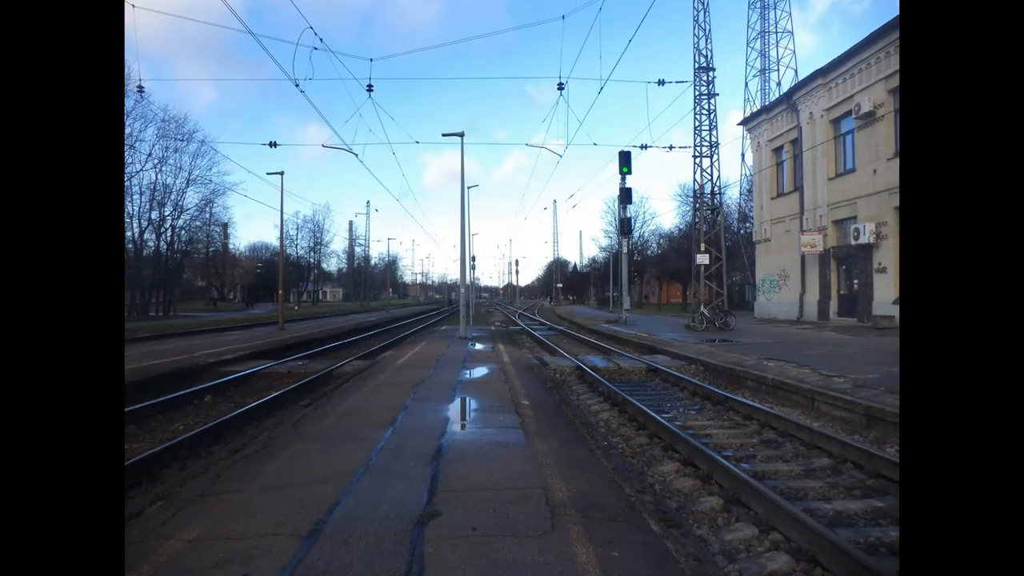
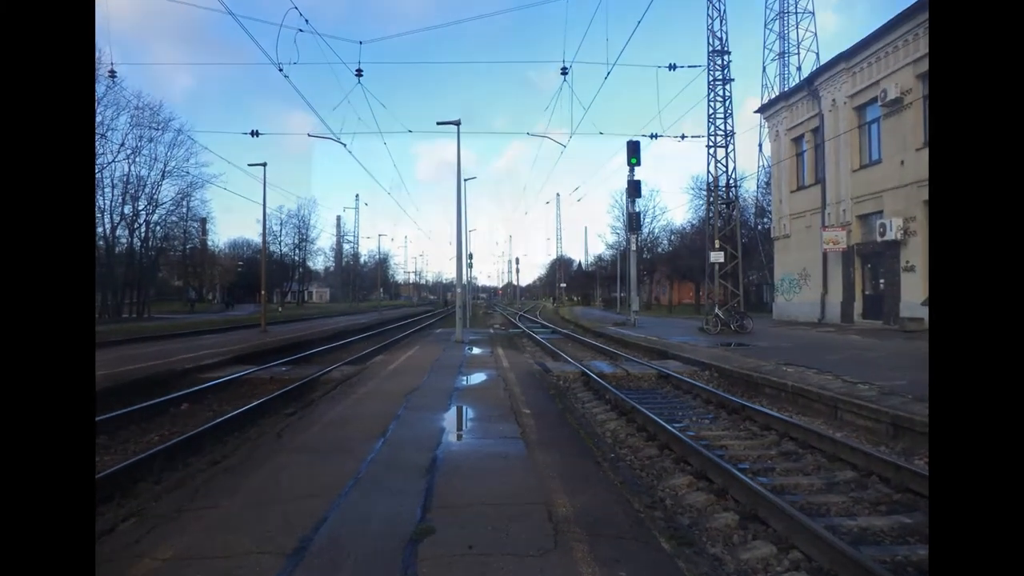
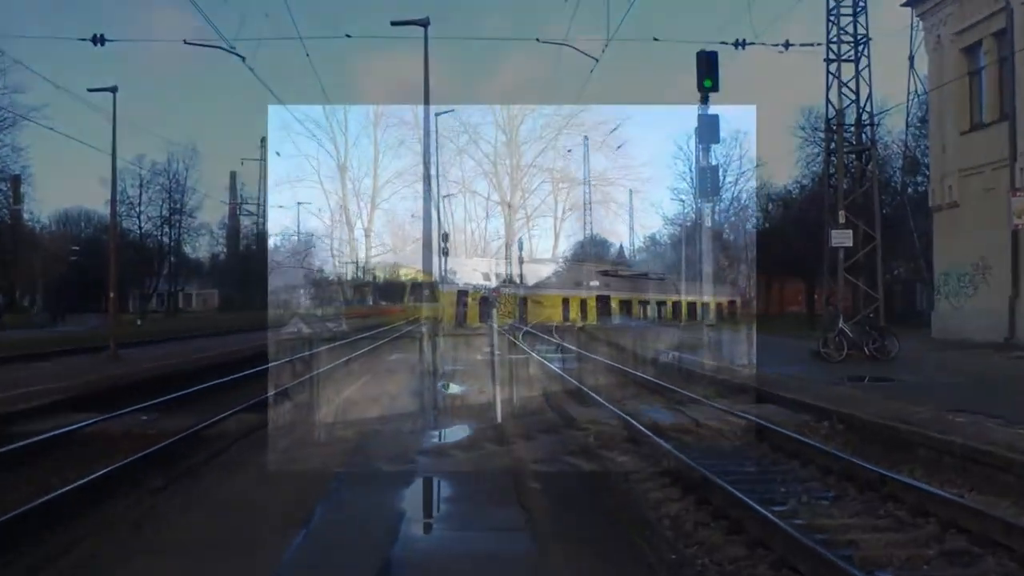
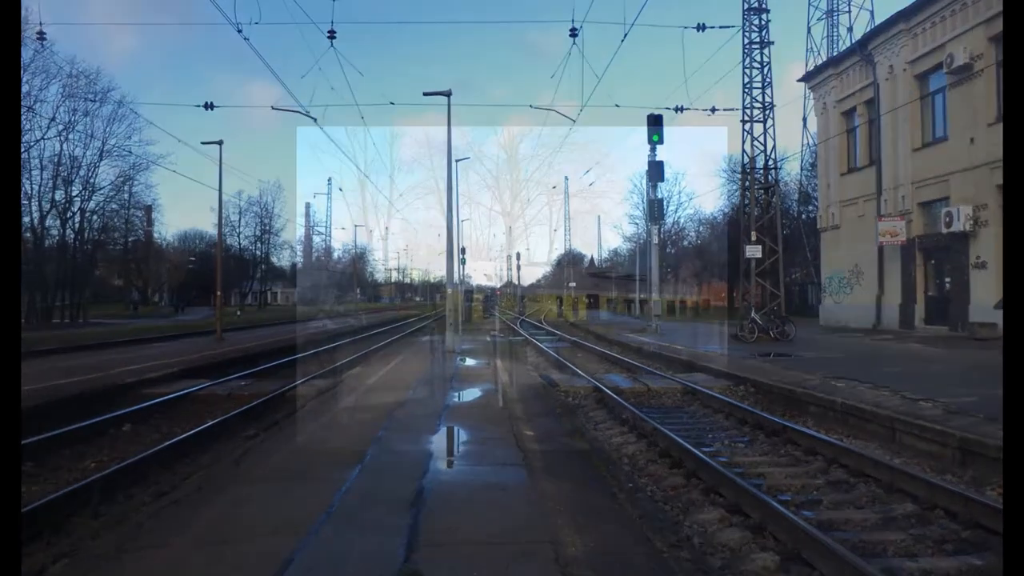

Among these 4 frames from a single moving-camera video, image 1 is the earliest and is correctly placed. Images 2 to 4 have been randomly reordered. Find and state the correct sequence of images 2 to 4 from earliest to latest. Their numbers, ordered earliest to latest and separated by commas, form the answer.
2, 4, 3
